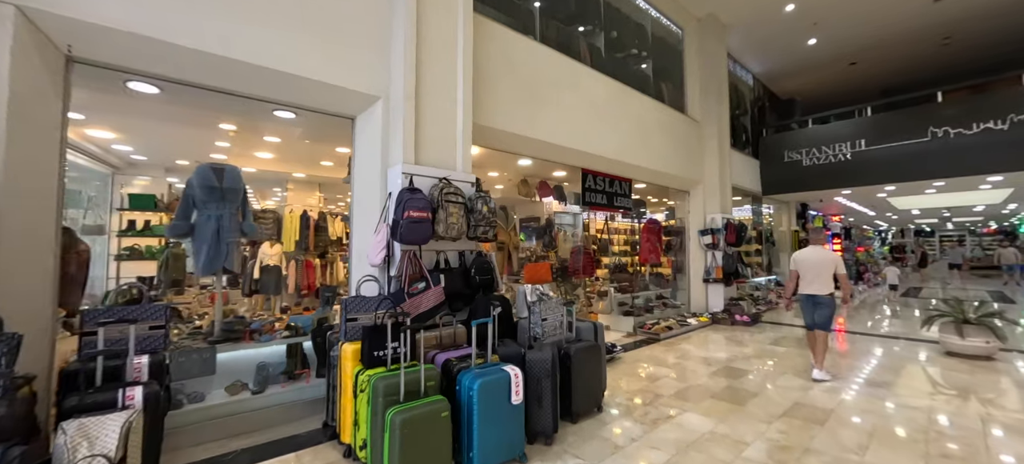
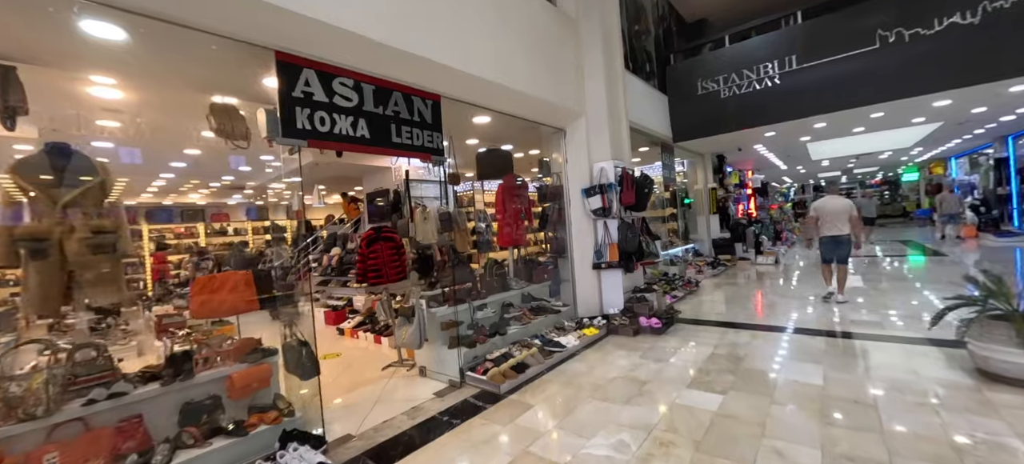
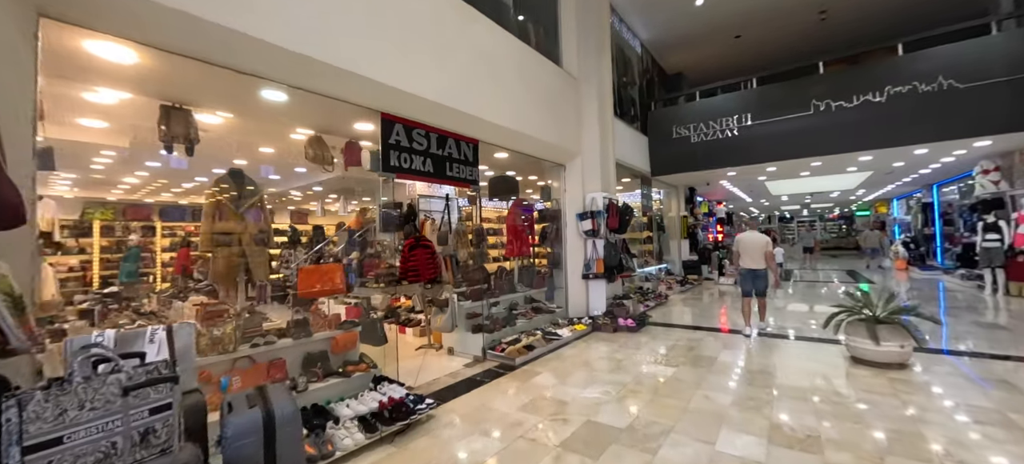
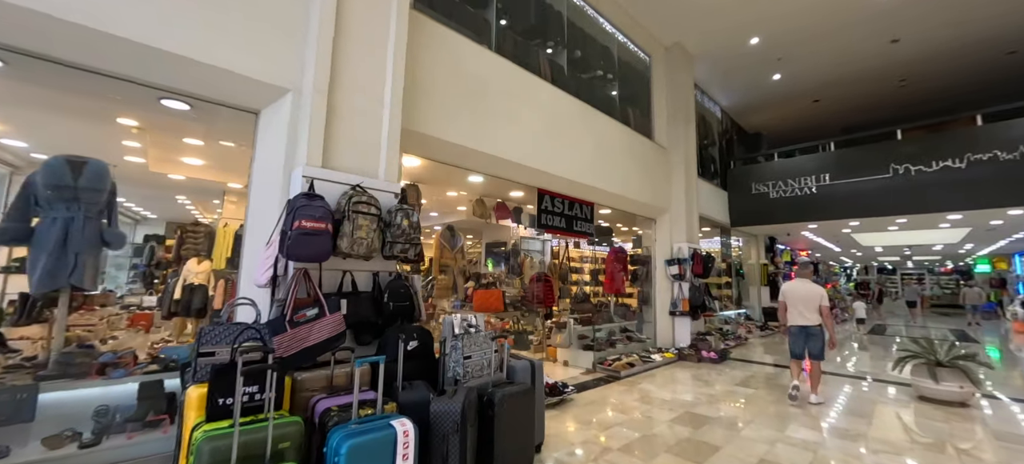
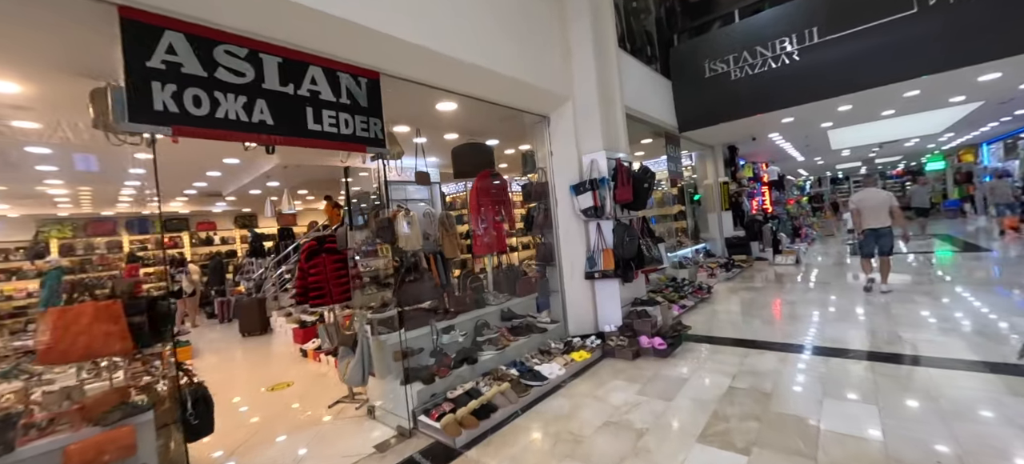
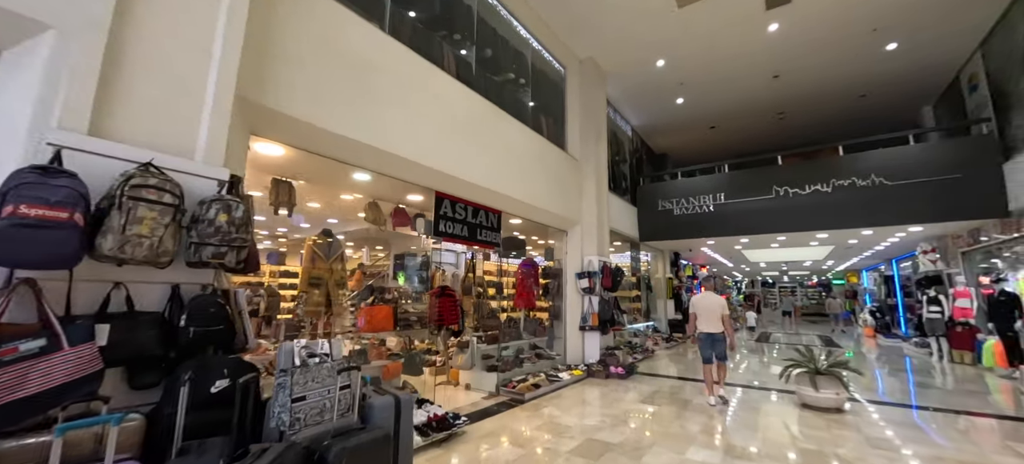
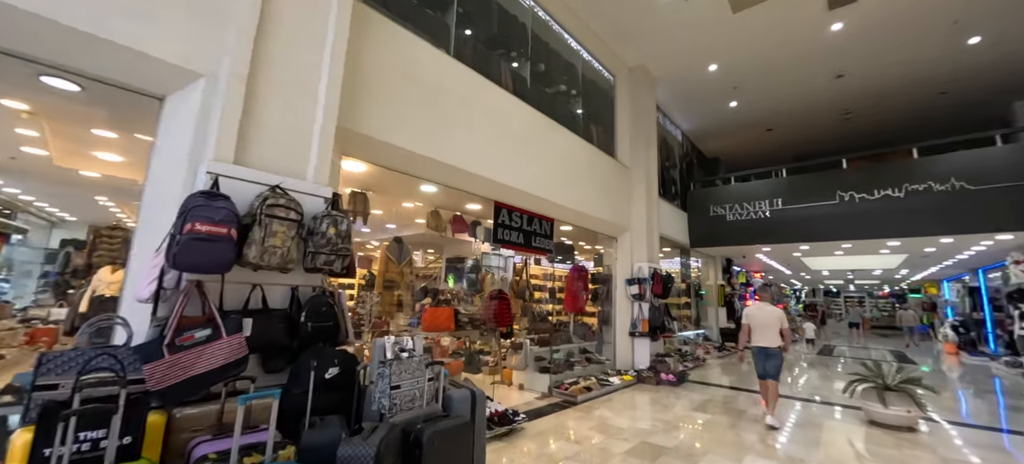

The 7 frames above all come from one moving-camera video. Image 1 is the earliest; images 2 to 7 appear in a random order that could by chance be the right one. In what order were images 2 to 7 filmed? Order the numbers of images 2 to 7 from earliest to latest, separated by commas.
4, 7, 6, 3, 2, 5
